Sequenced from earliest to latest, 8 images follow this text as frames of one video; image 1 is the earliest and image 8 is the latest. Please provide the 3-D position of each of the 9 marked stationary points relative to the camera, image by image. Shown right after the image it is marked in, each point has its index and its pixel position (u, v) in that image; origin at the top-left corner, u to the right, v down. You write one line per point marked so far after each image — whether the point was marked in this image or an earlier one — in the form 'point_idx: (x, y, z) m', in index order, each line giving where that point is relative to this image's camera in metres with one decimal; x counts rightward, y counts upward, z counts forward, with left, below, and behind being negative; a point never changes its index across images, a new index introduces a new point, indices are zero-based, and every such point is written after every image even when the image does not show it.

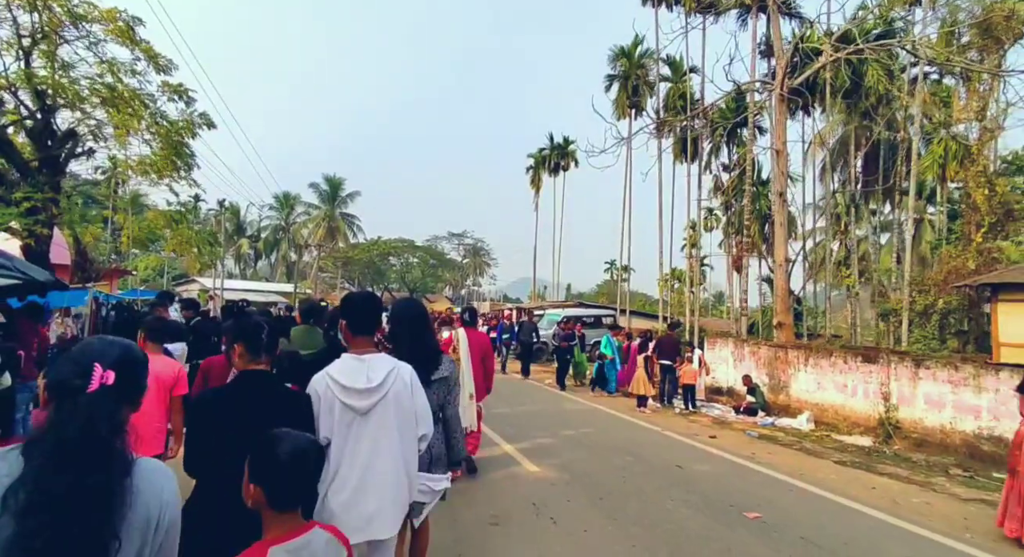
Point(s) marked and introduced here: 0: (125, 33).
0: (-13.2, +8.5, +18.2) m
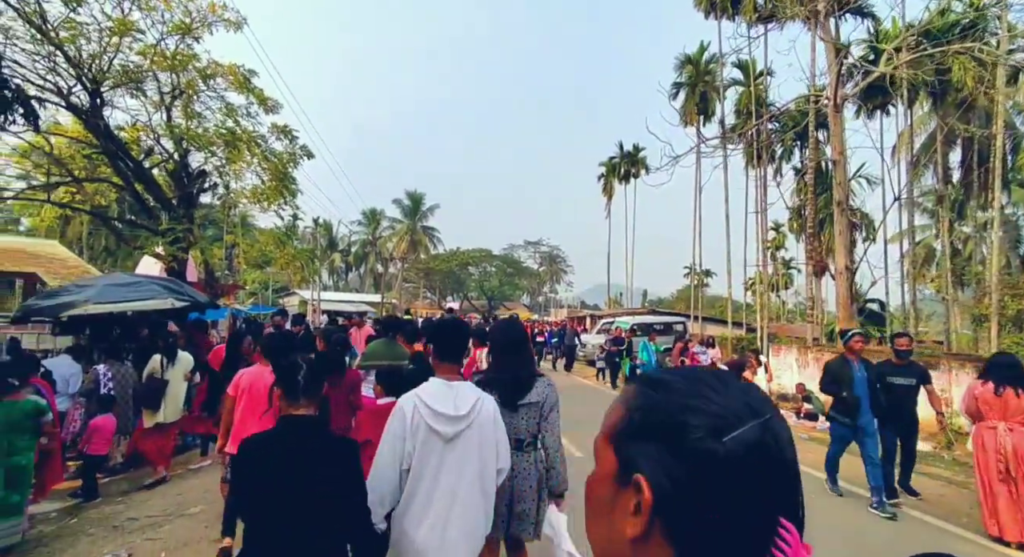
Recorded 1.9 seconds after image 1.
0: (-10.8, +7.9, +21.3) m
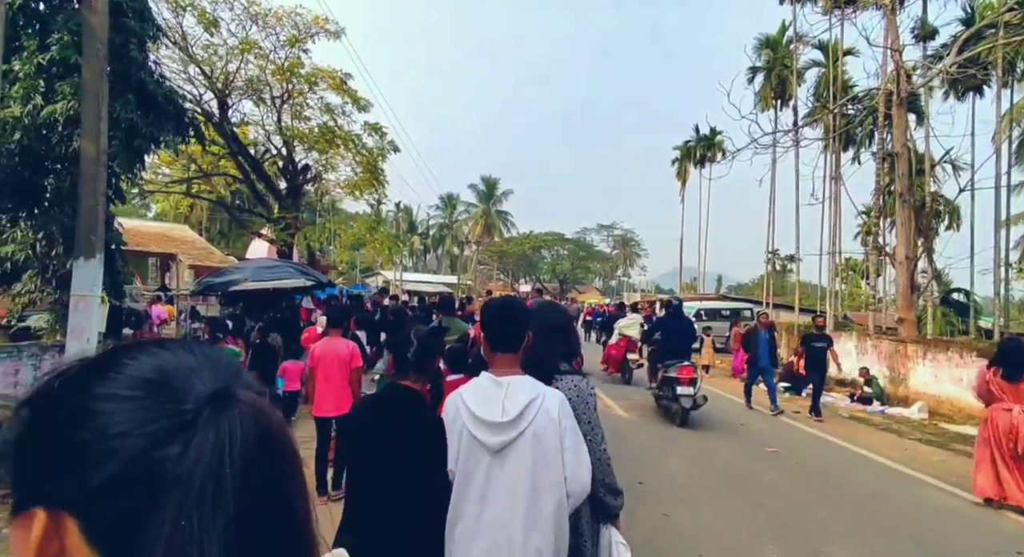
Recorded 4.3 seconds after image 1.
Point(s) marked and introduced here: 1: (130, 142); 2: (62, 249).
0: (-7.8, +8.7, +23.9) m
1: (-6.4, +2.3, +9.0) m
2: (-7.6, +0.5, +9.1) m
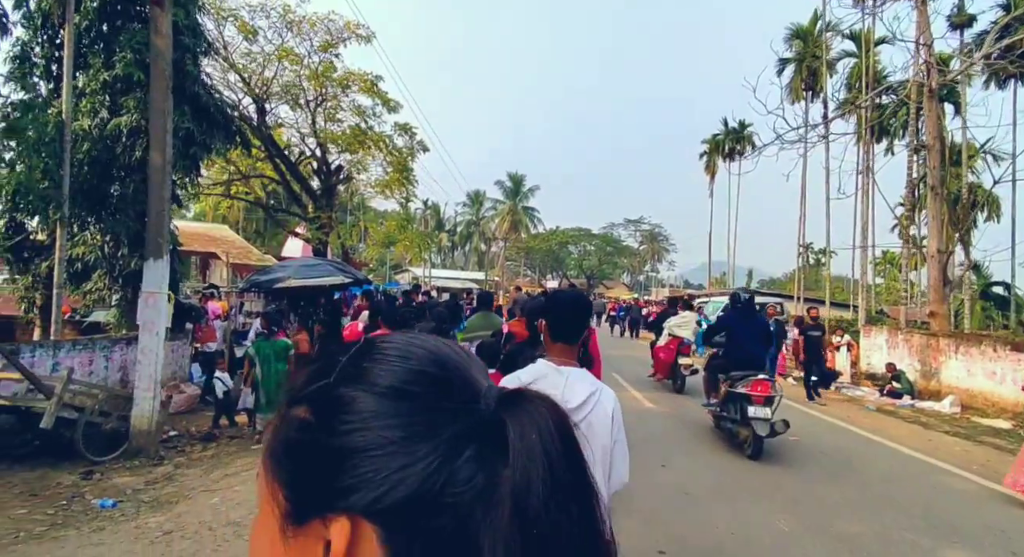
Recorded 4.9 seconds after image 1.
0: (-6.5, +8.8, +24.6) m
1: (-5.9, +2.3, +9.7) m
2: (-7.1, +0.5, +9.9) m
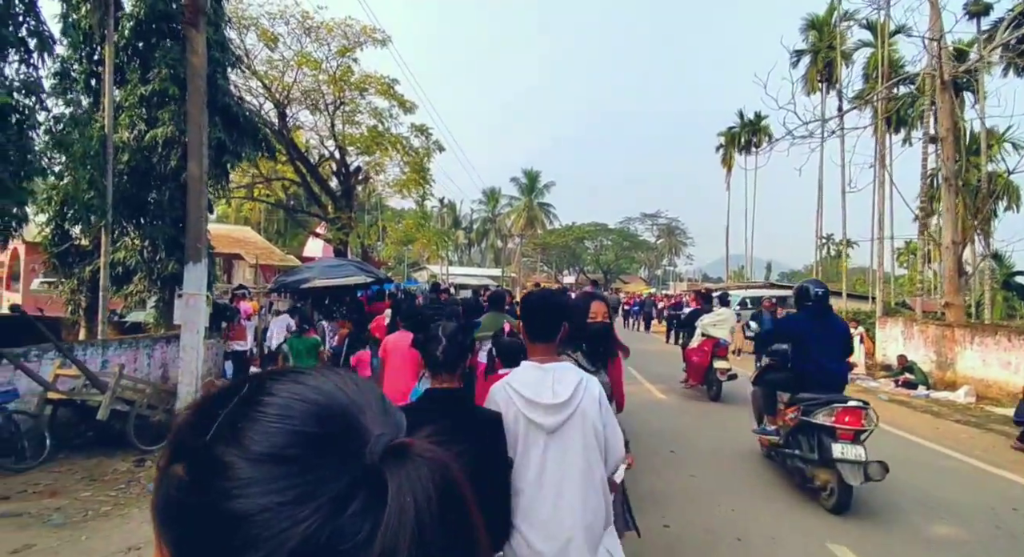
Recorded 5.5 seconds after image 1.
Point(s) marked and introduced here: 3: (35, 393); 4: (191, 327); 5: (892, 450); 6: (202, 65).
0: (-5.9, +8.9, +25.2) m
1: (-5.7, +2.3, +10.3) m
2: (-6.8, +0.5, +10.5) m
3: (-6.4, -1.5, +7.1) m
4: (-4.6, -0.7, +7.7) m
5: (+5.7, -2.6, +8.0) m
6: (-4.5, +3.1, +7.7) m
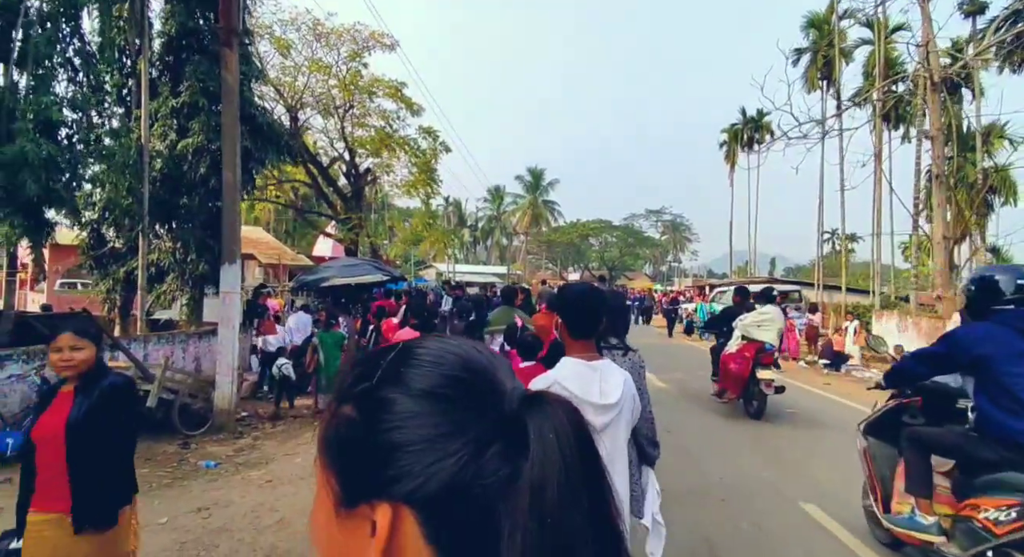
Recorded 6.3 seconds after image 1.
0: (-5.7, +9.0, +25.8) m
1: (-5.5, +2.3, +11.0) m
2: (-6.6, +0.5, +11.2) m
3: (-6.2, -1.5, +7.8) m
4: (-4.5, -0.7, +8.4) m
5: (+5.9, -2.5, +8.6) m
6: (-4.4, +3.1, +8.4) m
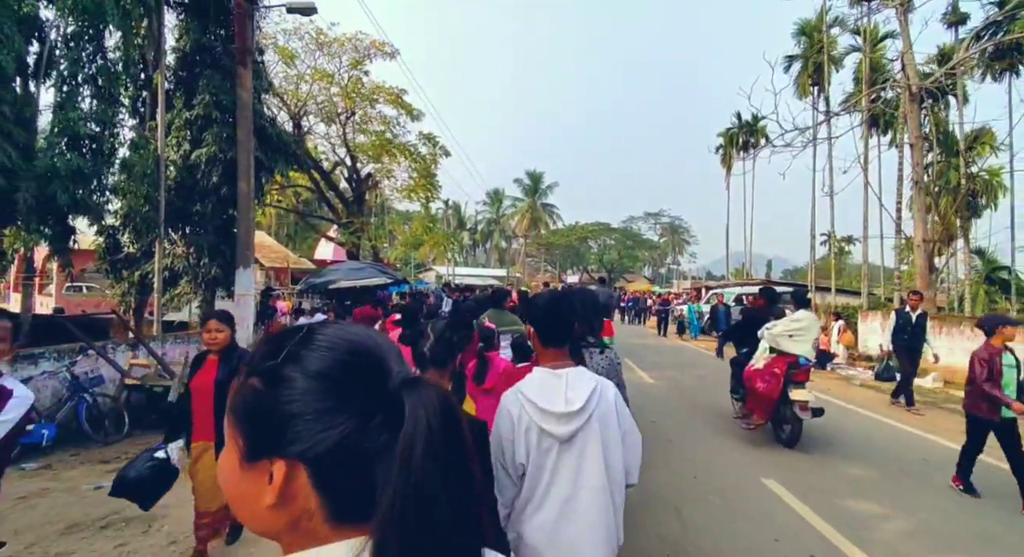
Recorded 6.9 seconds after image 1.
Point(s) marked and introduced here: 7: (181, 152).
0: (-5.8, +8.8, +26.4) m
1: (-5.6, +2.3, +11.5) m
2: (-6.7, +0.4, +11.7) m
3: (-6.3, -1.6, +8.4) m
4: (-4.6, -0.7, +9.0) m
5: (+5.8, -2.5, +9.2) m
6: (-4.4, +3.0, +9.0) m
7: (-7.0, +2.6, +11.3) m
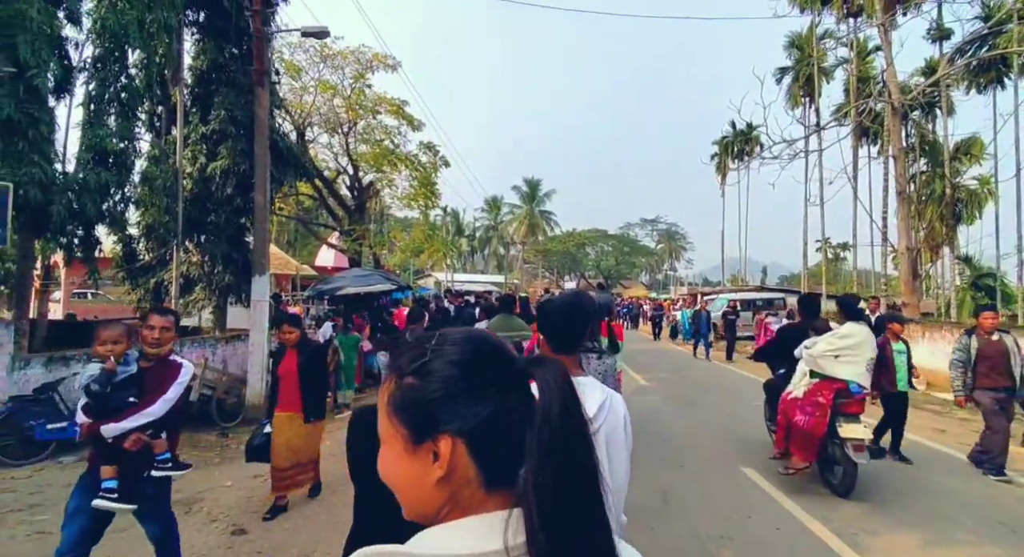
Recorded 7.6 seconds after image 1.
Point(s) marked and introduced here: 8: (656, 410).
0: (-5.8, +8.5, +27.1) m
1: (-5.6, +2.1, +12.1) m
2: (-6.7, +0.3, +12.3) m
3: (-6.2, -1.7, +8.9) m
4: (-4.5, -0.9, +9.5) m
5: (+5.8, -2.6, +9.8) m
6: (-4.4, +2.9, +9.6) m
7: (-7.0, +2.5, +11.8) m
8: (+3.2, -2.7, +11.7) m
